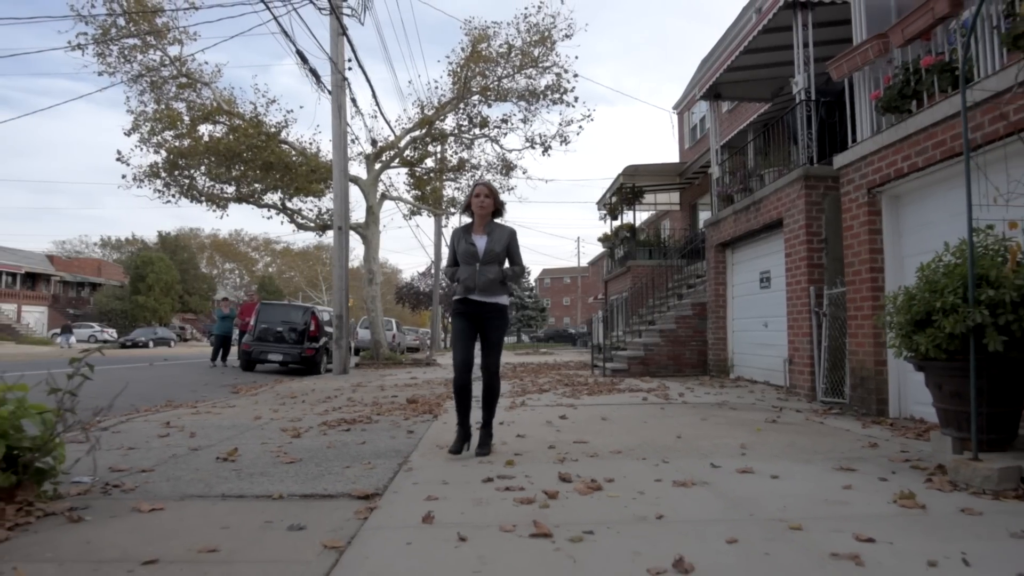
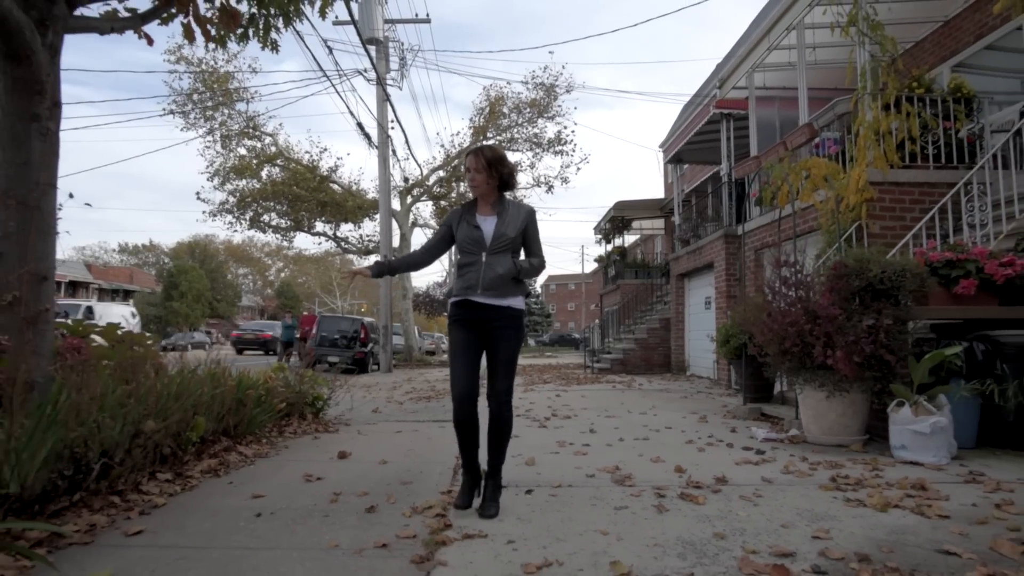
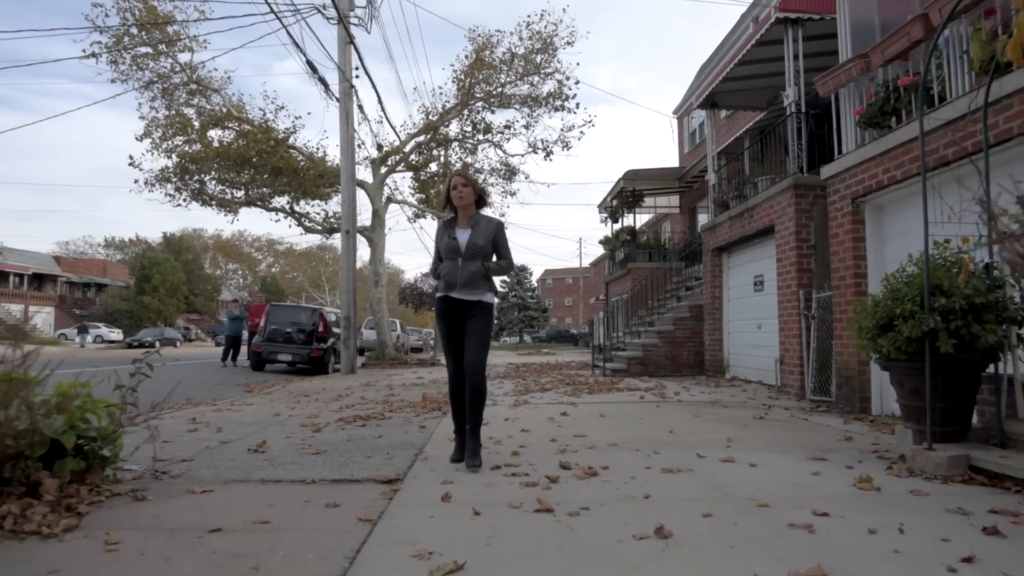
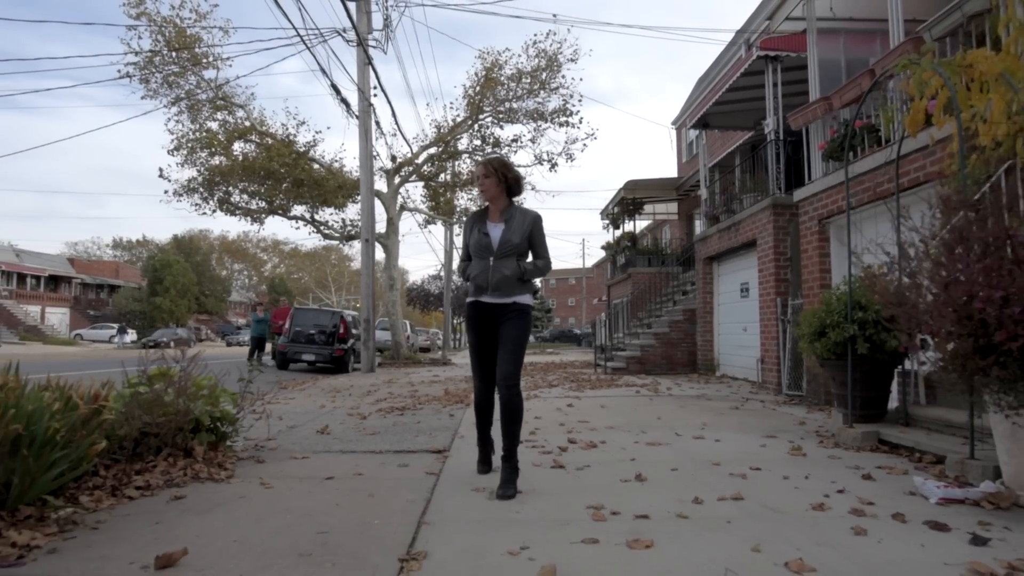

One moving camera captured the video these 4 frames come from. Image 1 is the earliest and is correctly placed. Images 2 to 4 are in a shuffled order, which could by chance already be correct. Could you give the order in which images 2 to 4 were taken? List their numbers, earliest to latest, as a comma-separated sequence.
3, 4, 2
